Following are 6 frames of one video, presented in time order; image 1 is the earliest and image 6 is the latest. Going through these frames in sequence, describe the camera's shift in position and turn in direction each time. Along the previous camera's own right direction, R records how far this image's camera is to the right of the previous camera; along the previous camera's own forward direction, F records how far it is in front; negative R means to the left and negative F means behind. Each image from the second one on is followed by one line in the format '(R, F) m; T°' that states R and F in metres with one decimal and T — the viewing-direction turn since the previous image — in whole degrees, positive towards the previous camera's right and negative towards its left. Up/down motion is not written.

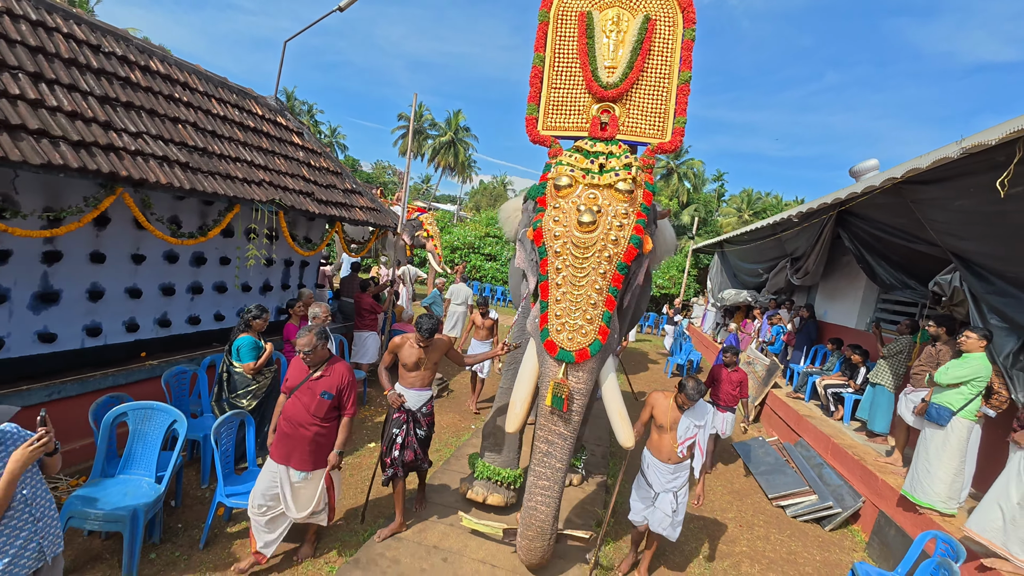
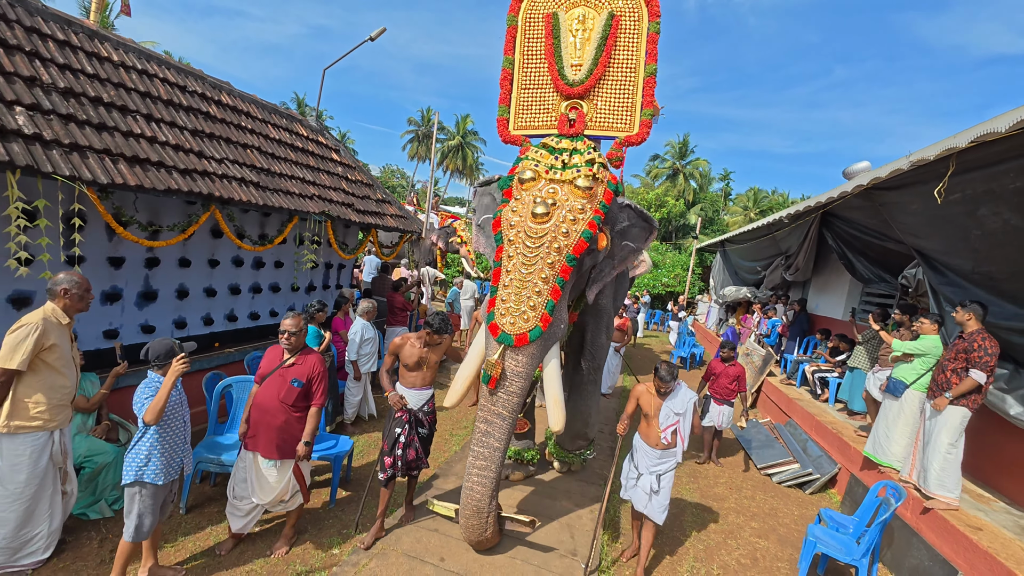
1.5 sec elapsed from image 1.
(-0.1, -0.7) m; -1°
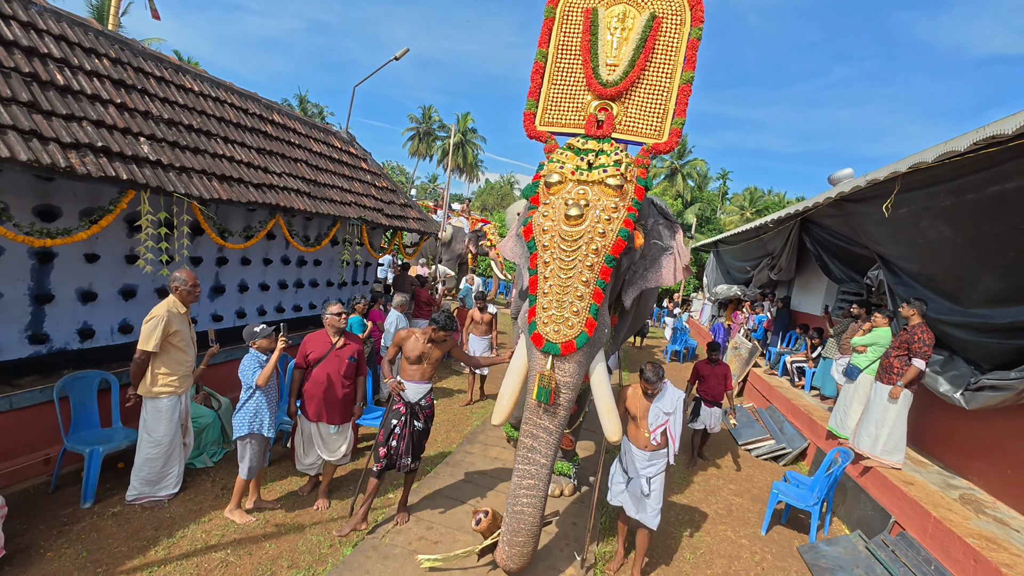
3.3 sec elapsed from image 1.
(-0.2, -0.8) m; 0°
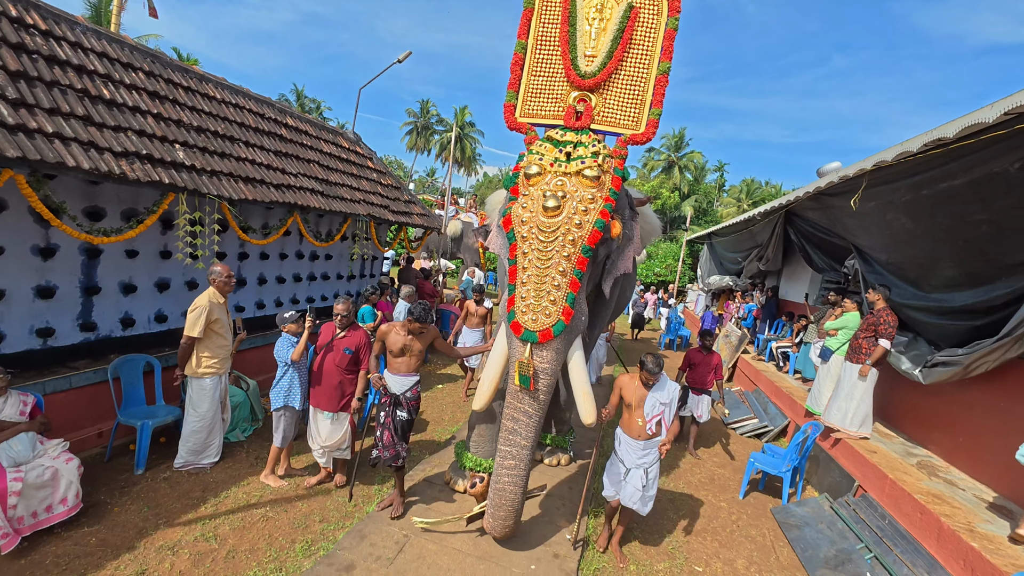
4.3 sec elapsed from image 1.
(0.0, -0.4) m; 0°
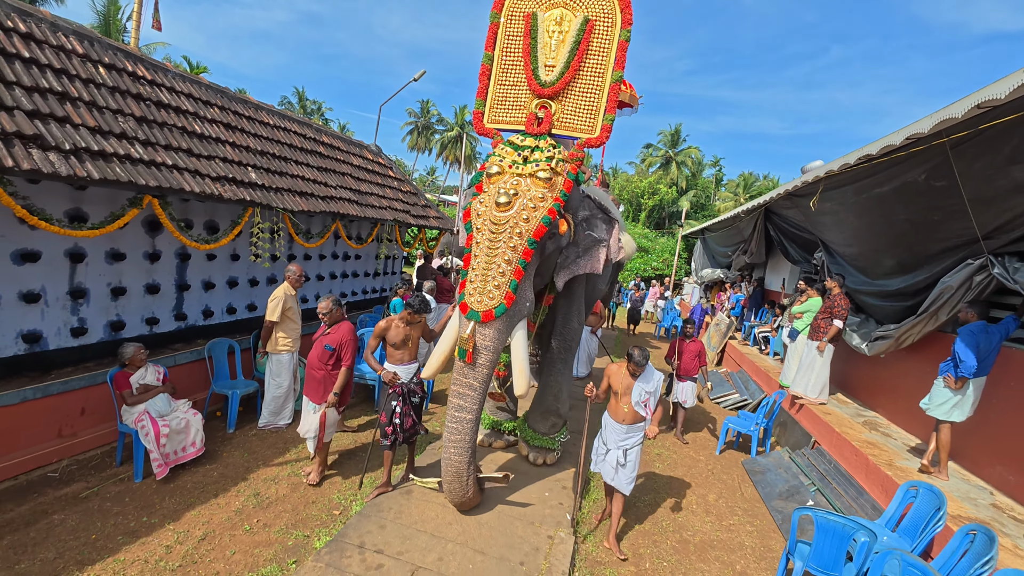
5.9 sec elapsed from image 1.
(-0.1, -1.0) m; 0°
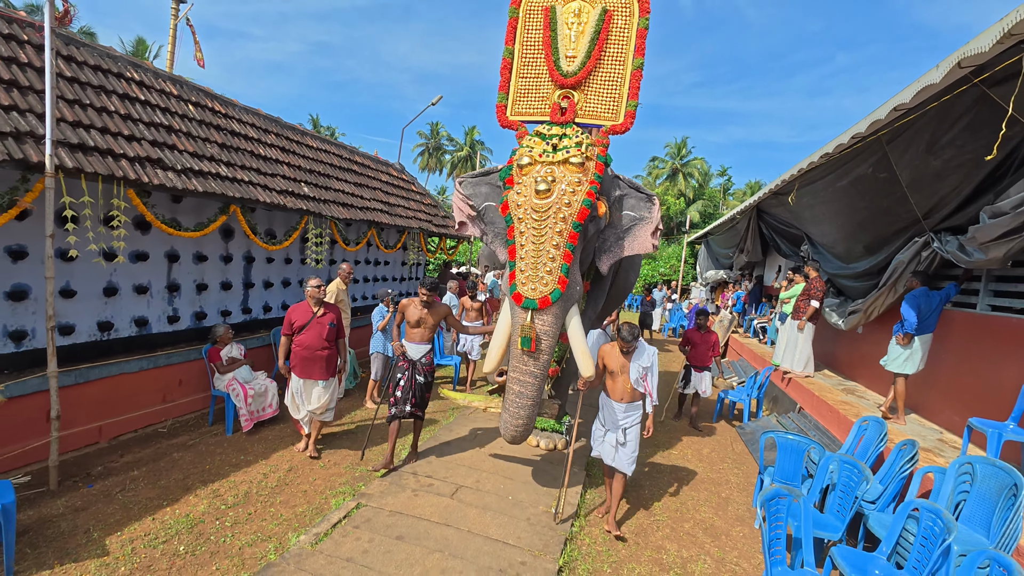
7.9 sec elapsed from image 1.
(0.0, -0.9) m; -1°
